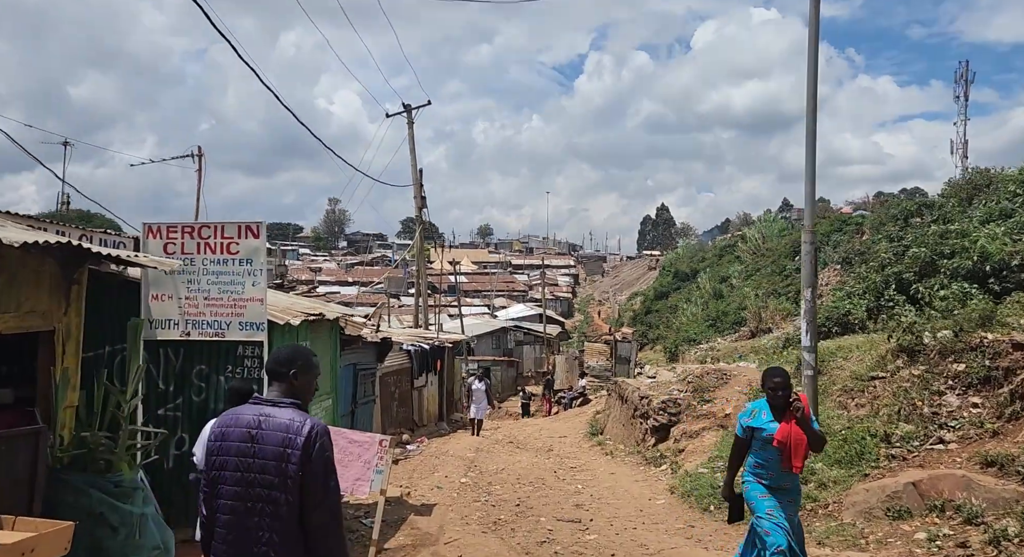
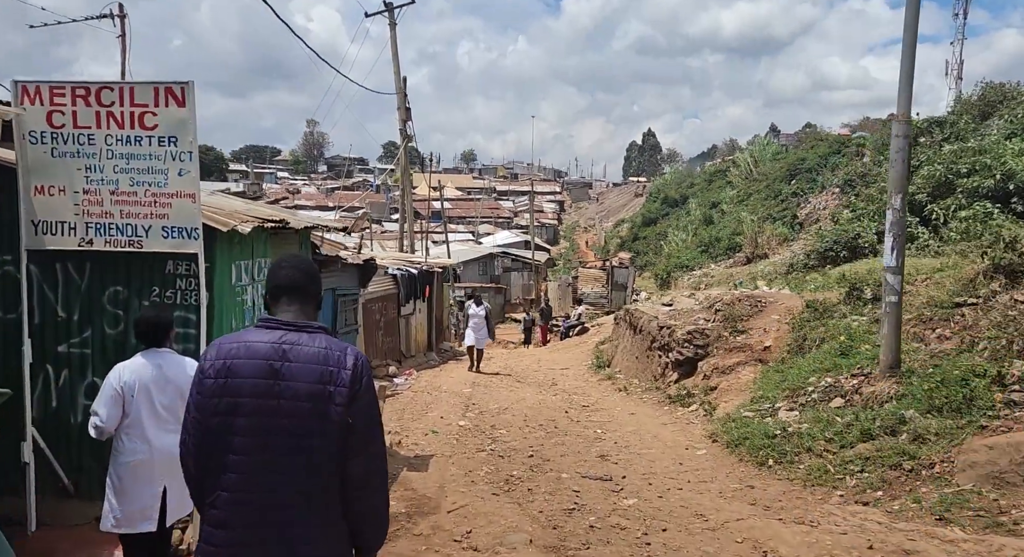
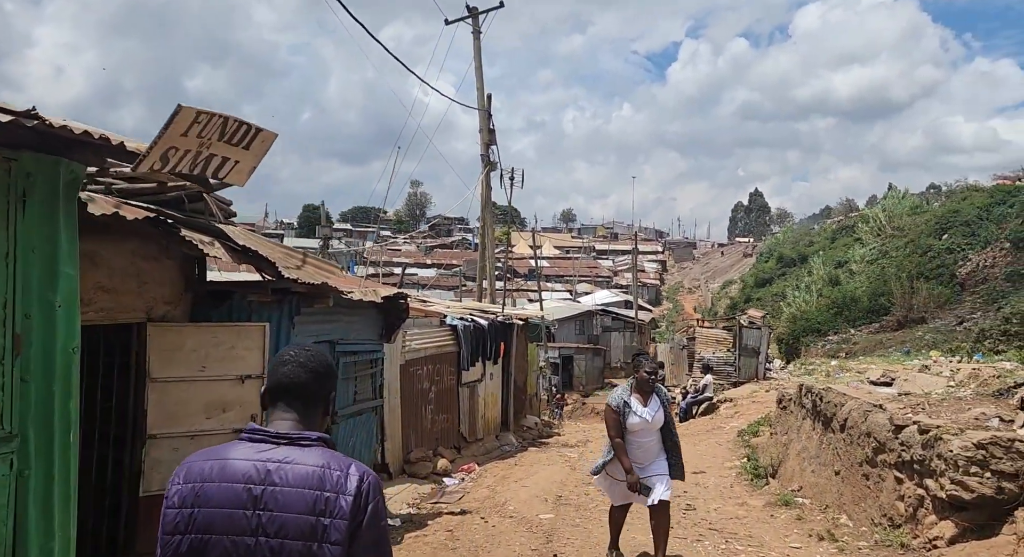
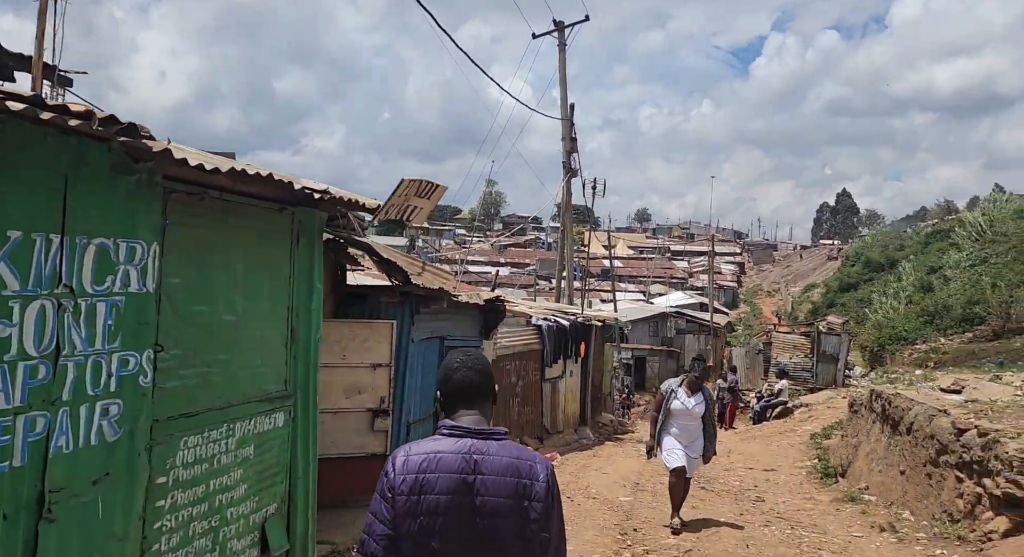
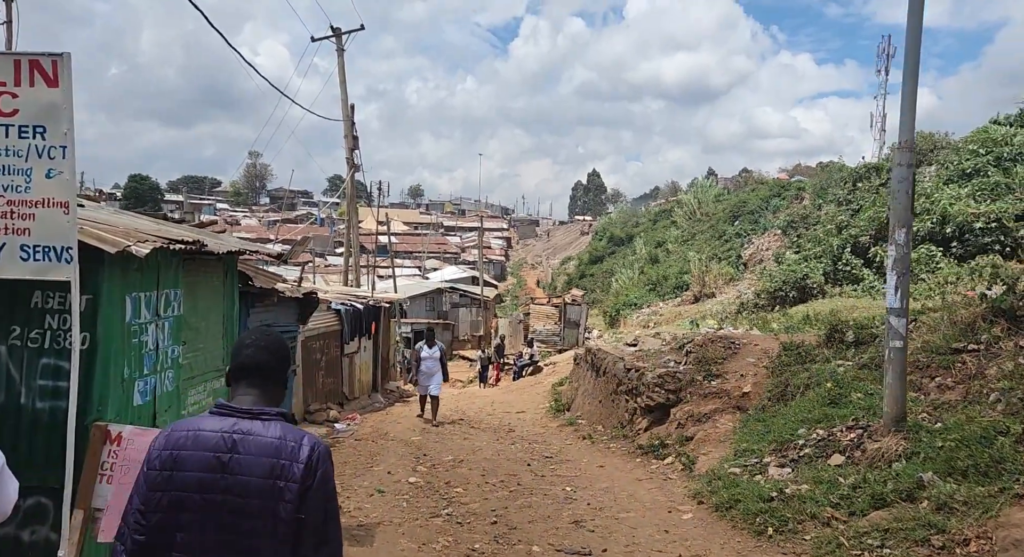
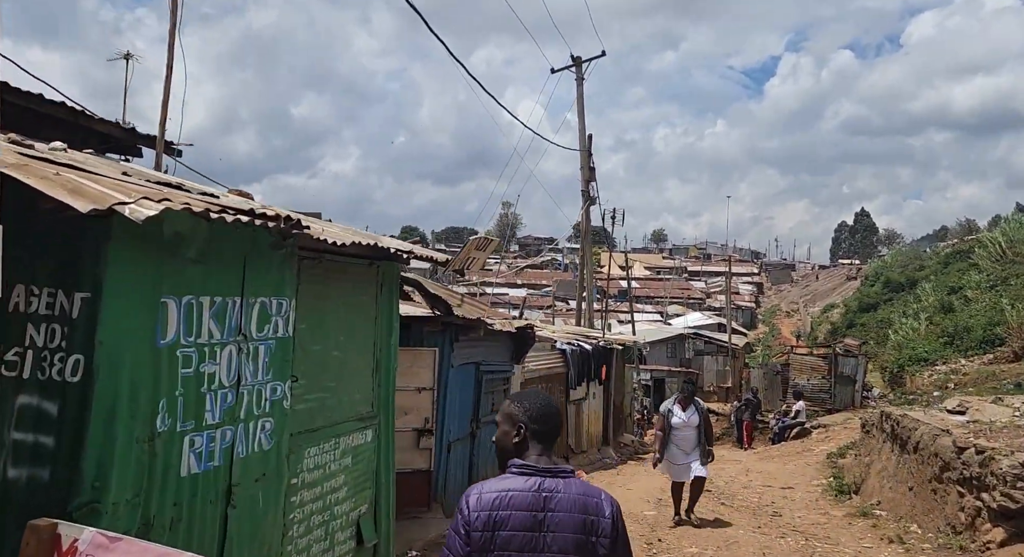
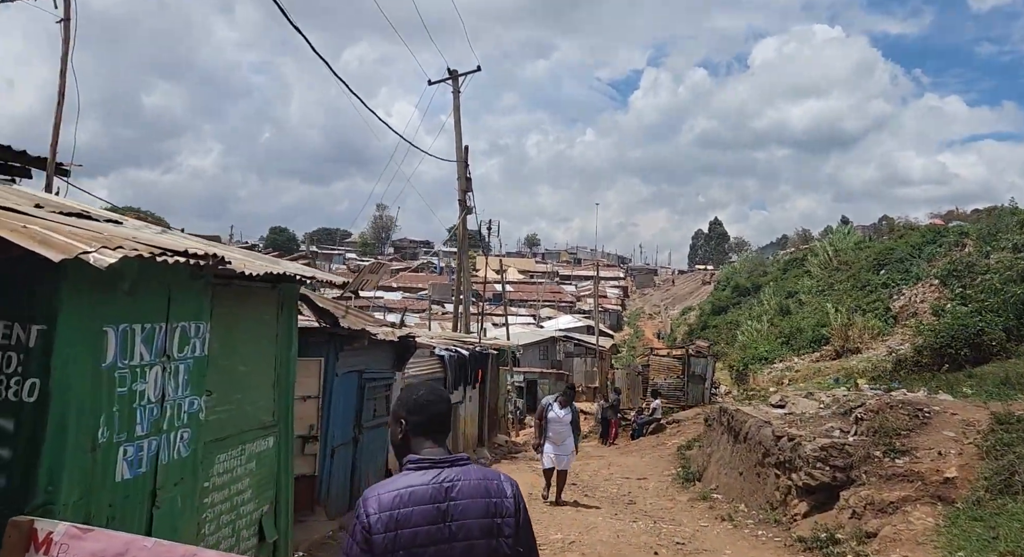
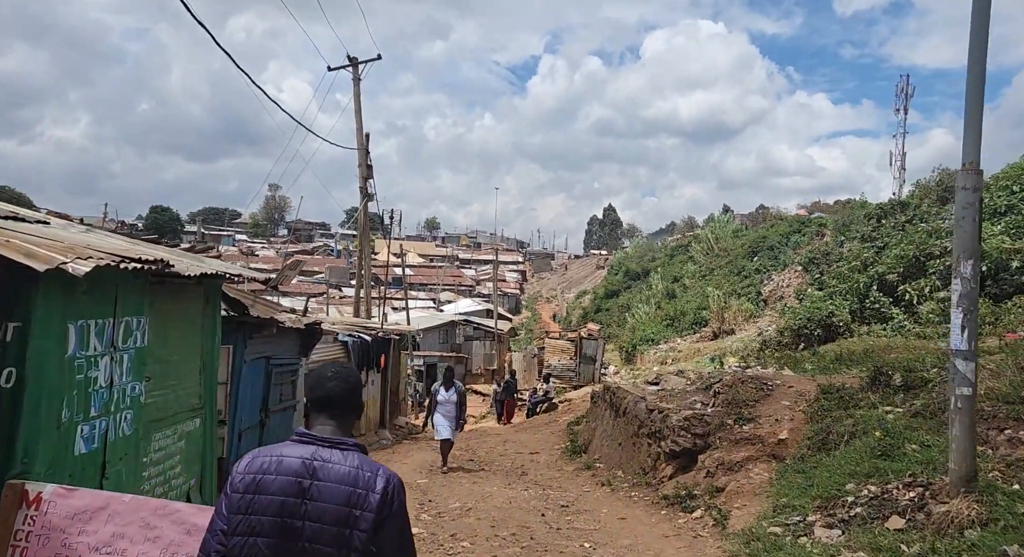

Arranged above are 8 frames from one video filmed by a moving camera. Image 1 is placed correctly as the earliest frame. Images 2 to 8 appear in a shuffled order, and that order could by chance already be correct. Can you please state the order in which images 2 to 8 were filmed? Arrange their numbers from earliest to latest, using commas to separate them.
2, 5, 8, 7, 6, 4, 3
